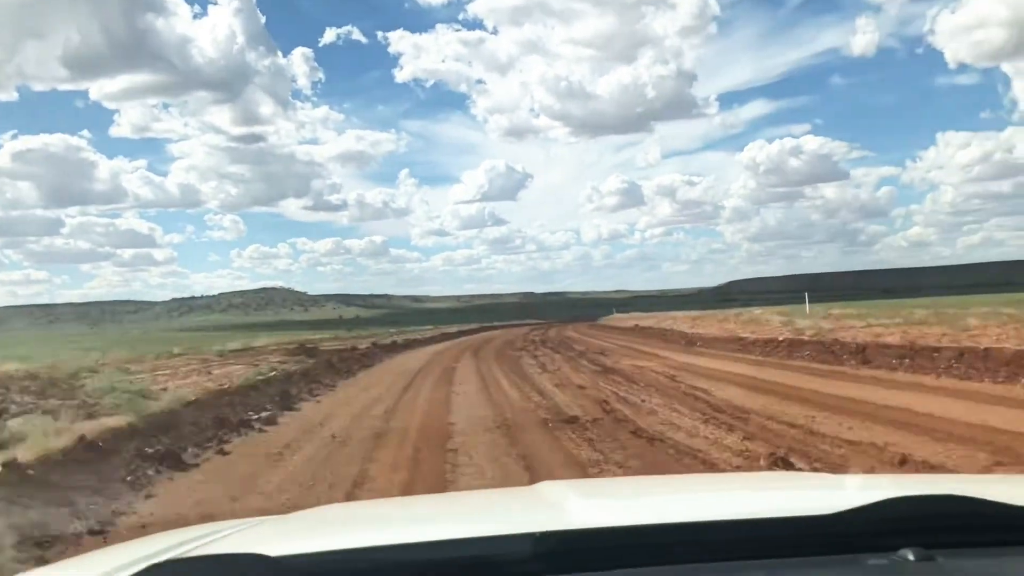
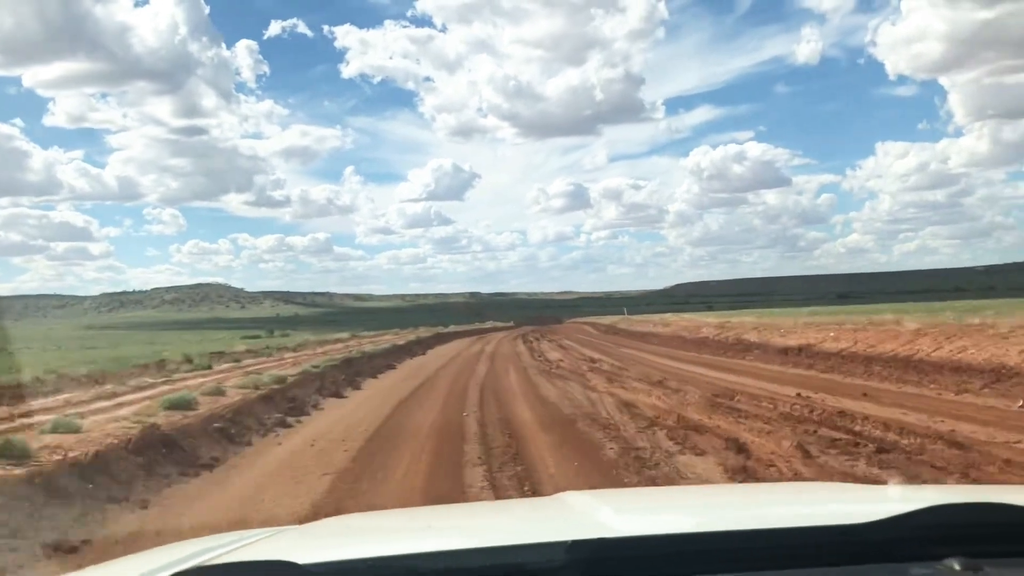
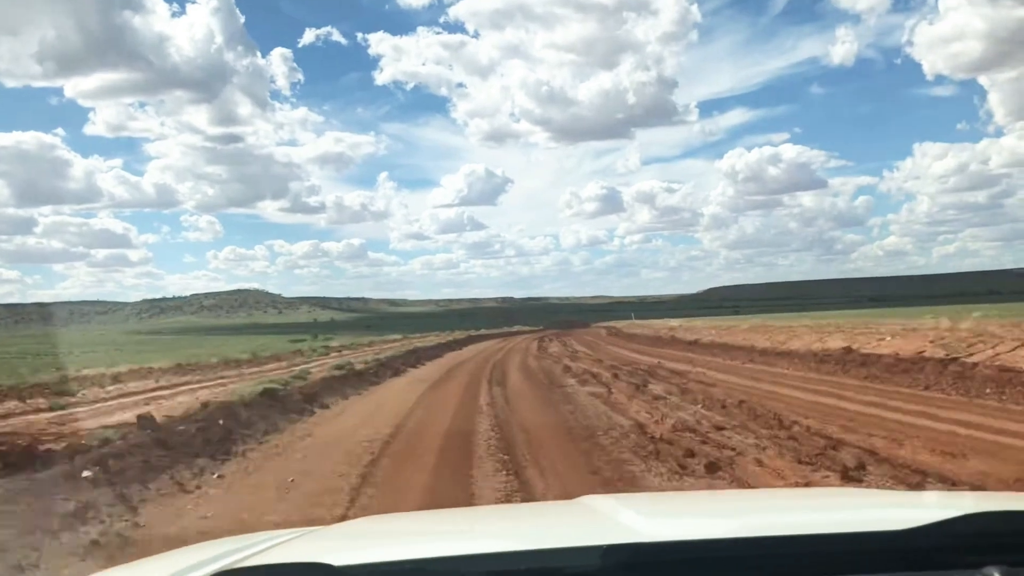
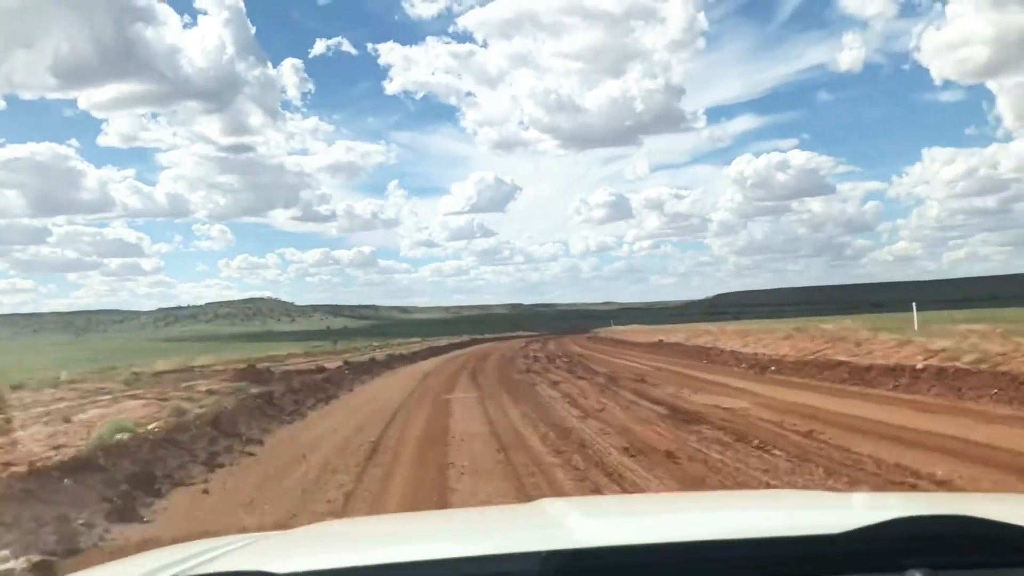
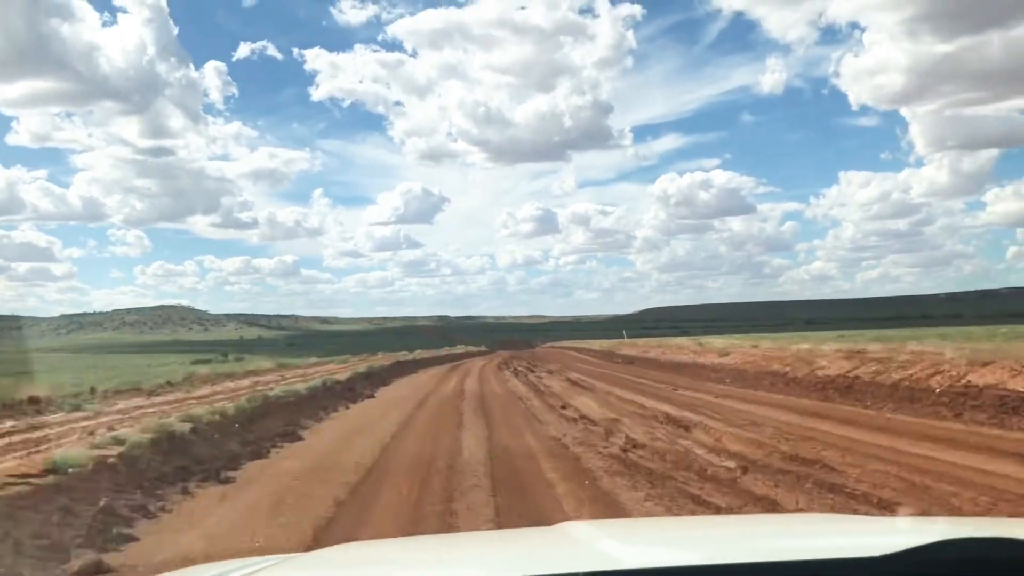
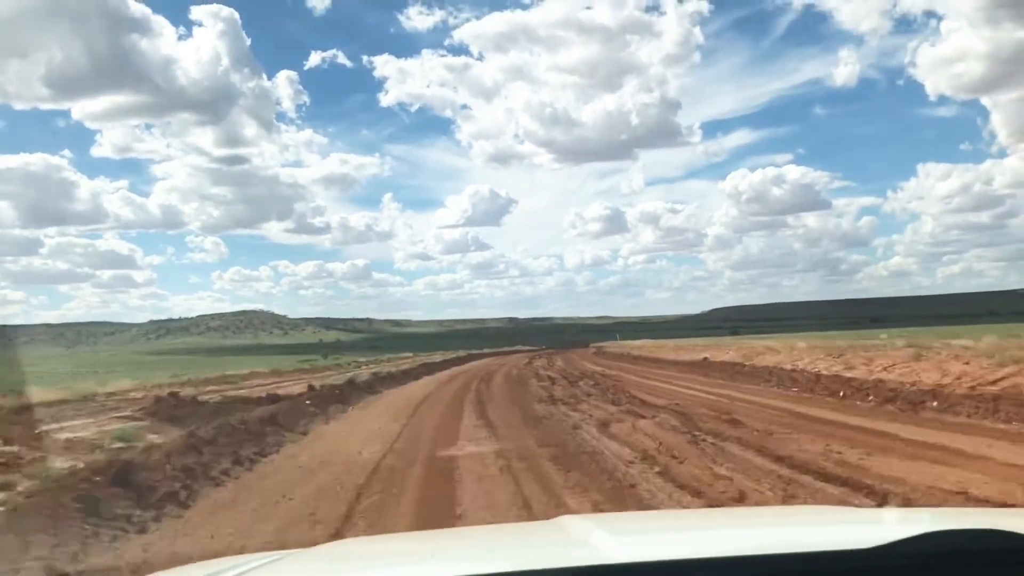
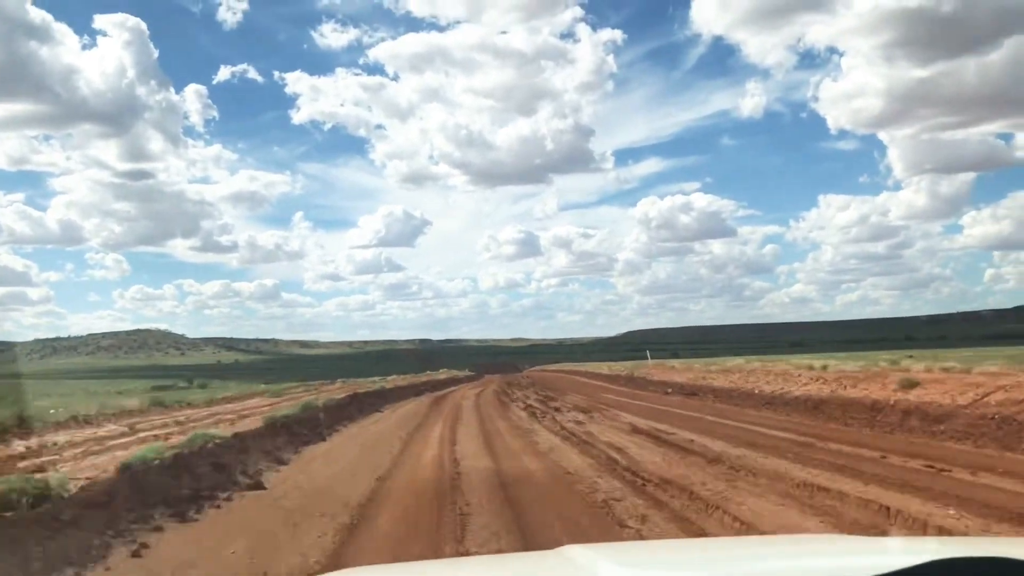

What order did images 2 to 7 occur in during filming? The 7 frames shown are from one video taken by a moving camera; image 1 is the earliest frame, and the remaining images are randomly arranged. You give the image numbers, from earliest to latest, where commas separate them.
4, 6, 3, 2, 5, 7
